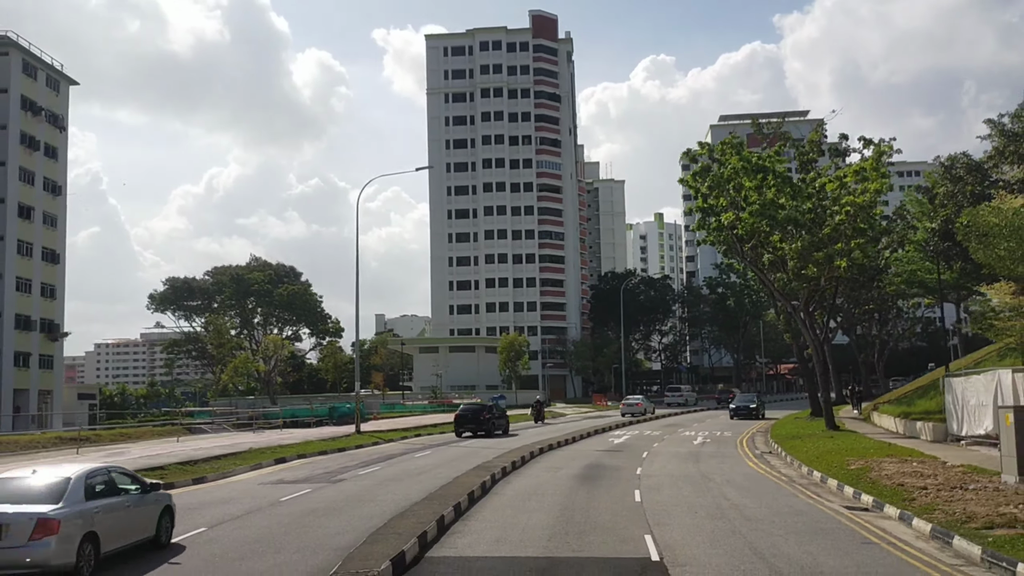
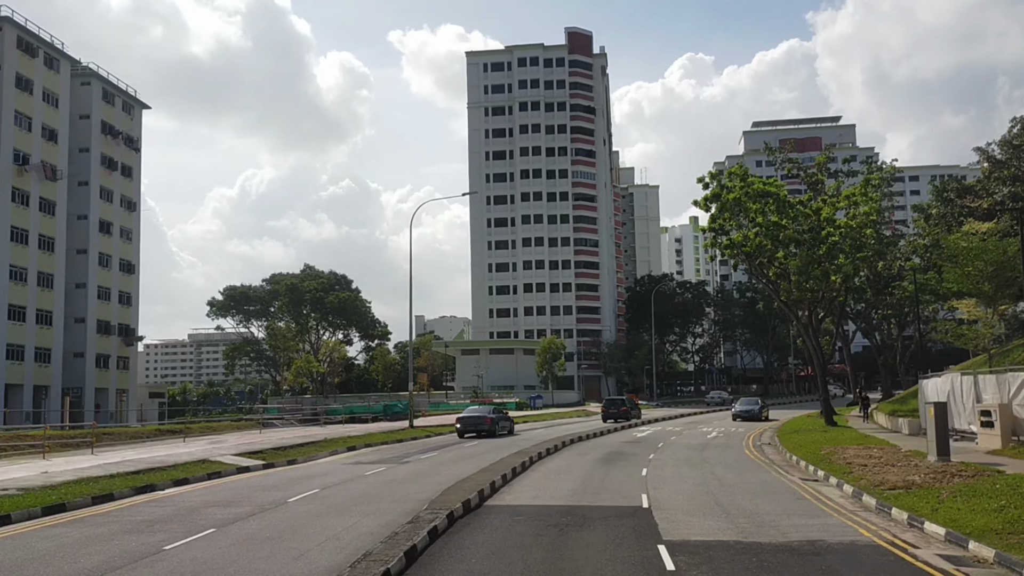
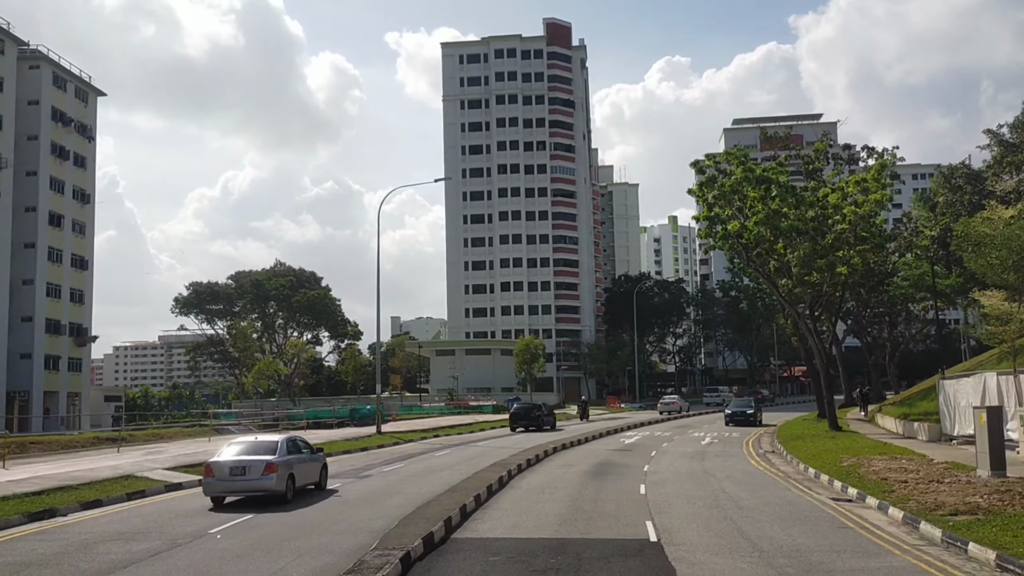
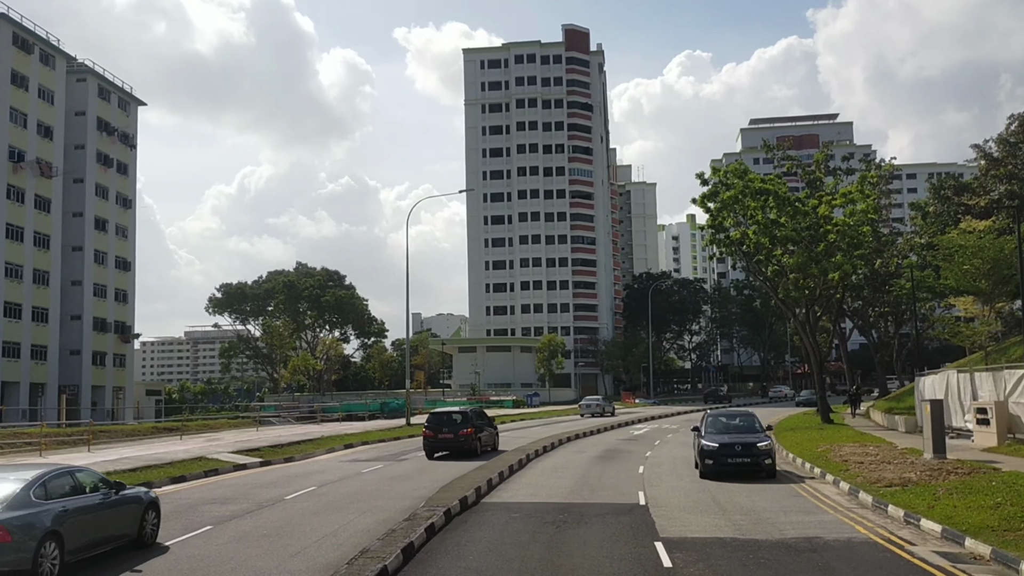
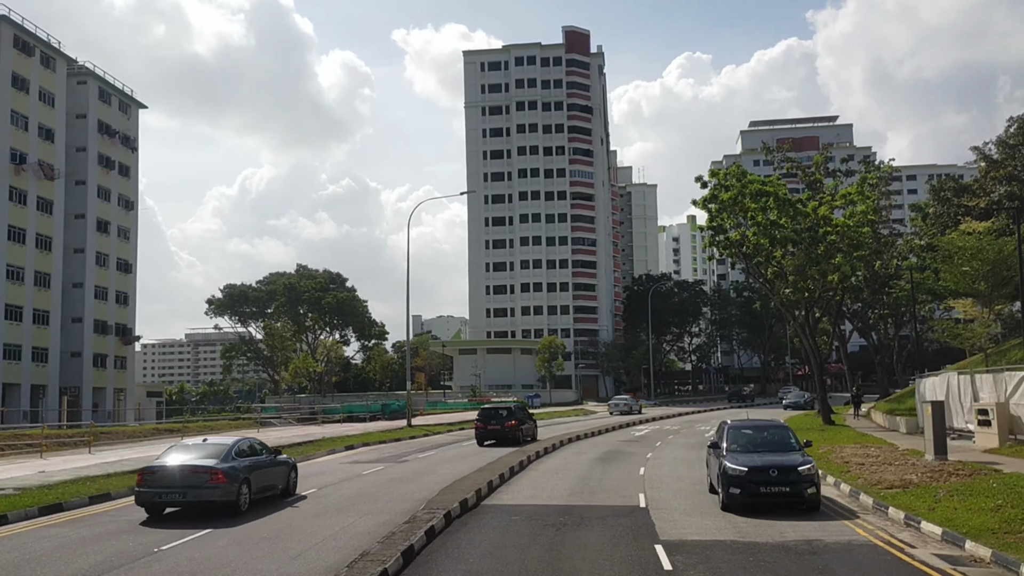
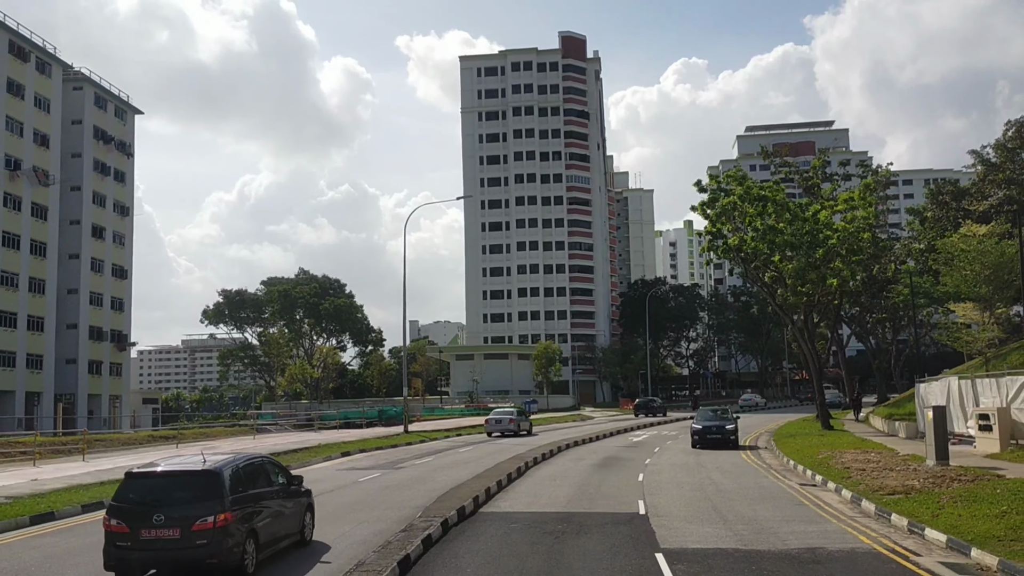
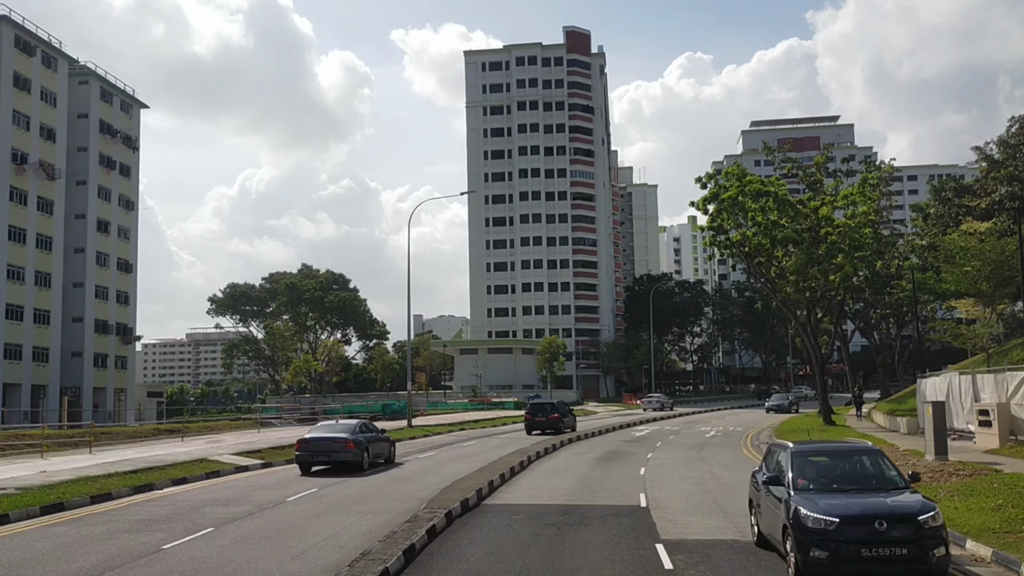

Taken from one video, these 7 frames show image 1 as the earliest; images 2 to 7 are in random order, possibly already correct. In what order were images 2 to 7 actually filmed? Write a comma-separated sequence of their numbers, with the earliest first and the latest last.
3, 6, 4, 5, 7, 2
